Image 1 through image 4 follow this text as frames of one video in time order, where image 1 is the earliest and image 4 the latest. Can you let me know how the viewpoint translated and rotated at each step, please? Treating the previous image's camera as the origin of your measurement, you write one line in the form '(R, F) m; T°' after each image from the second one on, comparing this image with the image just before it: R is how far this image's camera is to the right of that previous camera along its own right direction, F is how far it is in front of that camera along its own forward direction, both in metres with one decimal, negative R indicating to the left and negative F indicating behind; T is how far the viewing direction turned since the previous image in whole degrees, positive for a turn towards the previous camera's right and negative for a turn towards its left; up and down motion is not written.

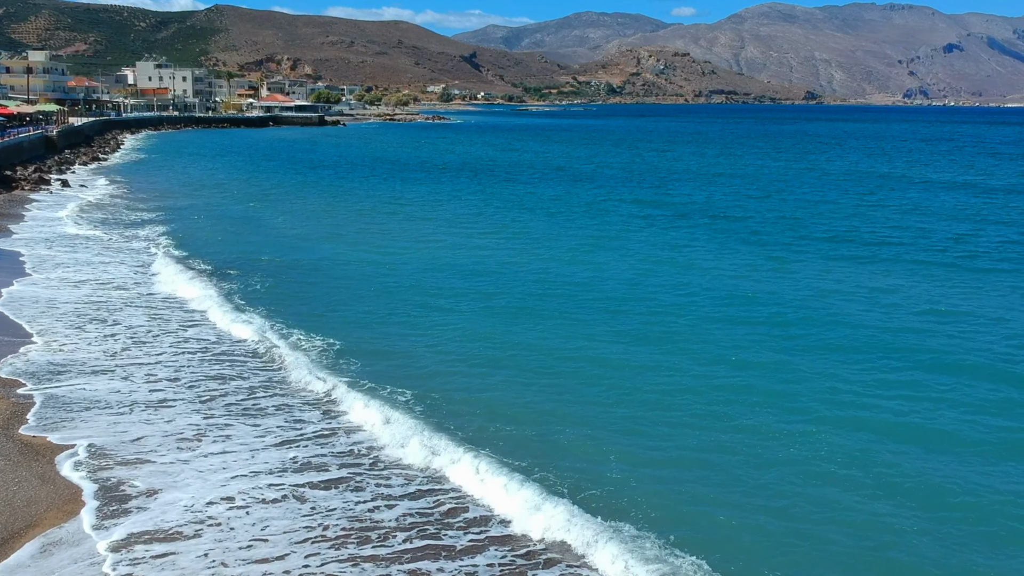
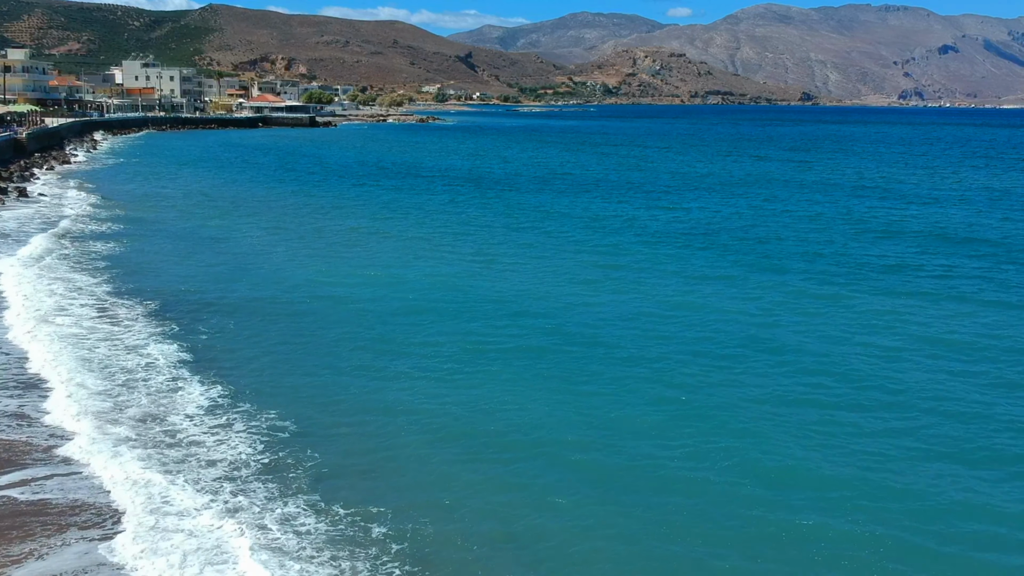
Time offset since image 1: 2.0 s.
(-0.1, +3.2) m; 0°
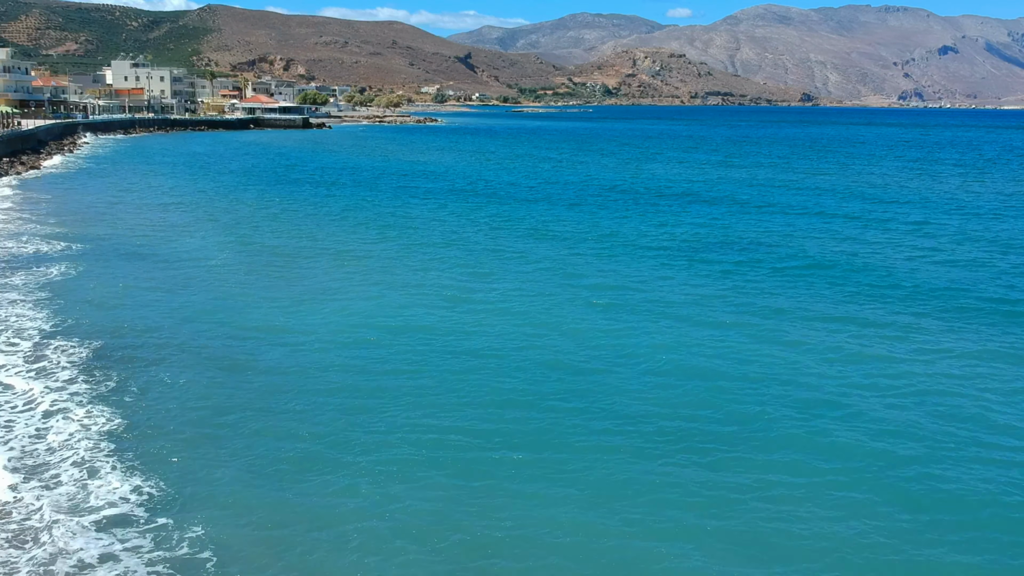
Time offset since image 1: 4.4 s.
(-0.1, +3.4) m; 0°
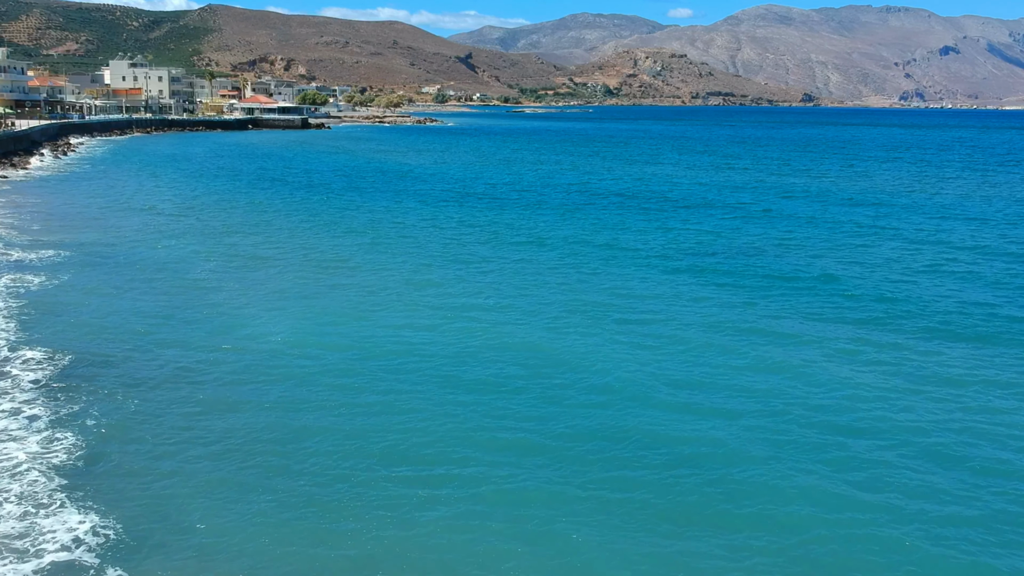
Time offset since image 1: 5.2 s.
(0.0, +0.9) m; 0°
